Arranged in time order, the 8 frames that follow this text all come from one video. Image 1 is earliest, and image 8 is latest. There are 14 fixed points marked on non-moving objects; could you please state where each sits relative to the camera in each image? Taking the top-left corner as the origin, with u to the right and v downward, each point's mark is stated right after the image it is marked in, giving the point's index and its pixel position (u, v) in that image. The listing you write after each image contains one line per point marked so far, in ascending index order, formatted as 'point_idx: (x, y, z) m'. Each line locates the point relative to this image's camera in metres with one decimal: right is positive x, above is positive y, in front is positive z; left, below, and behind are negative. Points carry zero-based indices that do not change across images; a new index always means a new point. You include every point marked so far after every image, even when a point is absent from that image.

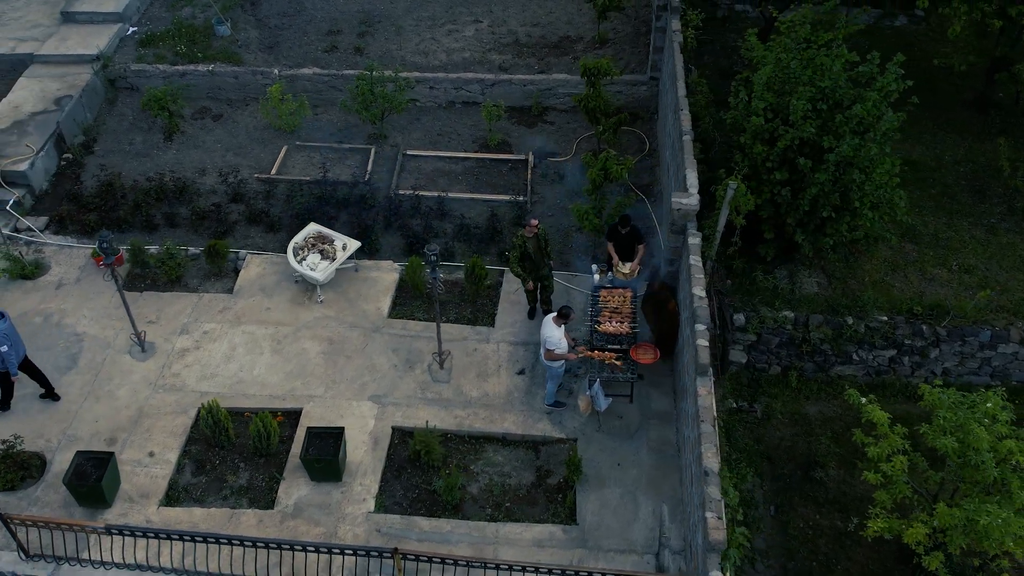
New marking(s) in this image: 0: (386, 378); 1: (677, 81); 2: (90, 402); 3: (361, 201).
0: (-1.1, -0.8, +8.5) m
1: (+1.6, +2.0, +9.6) m
2: (-3.6, -1.0, +8.3) m
3: (-1.6, +0.9, +10.2) m
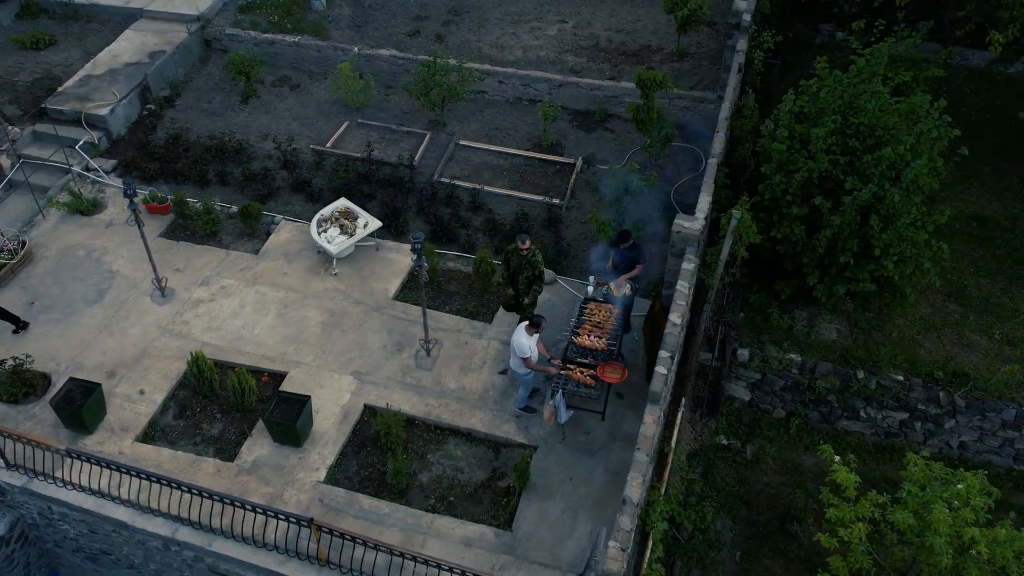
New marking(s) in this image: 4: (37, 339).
0: (-1.2, -0.6, +8.7) m
1: (+2.0, +1.8, +9.3) m
2: (-3.7, -0.4, +8.9) m
3: (-1.2, +1.1, +10.4) m
4: (-4.3, -0.5, +8.8) m
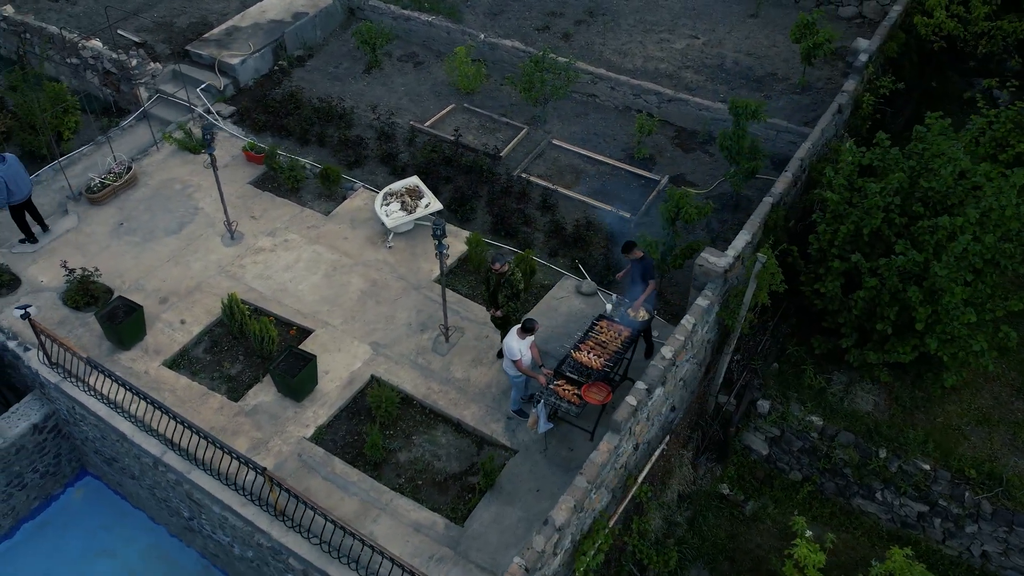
0: (-1.0, -0.4, +8.9) m
1: (+2.6, +1.3, +8.8) m
2: (-3.4, +0.2, +9.6) m
3: (-0.3, +1.2, +10.5) m
4: (-3.9, +0.3, +9.7) m
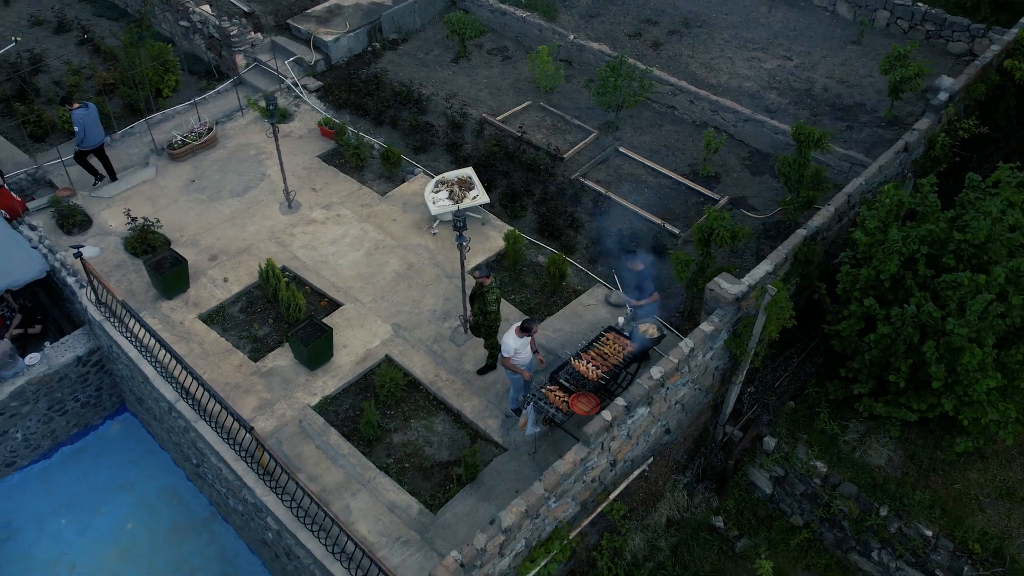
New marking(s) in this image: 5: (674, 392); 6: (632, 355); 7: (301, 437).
0: (-0.9, -0.3, +9.0) m
1: (+3.0, +1.0, +8.4) m
2: (-2.9, +0.7, +10.1) m
3: (+0.3, +1.2, +10.6) m
4: (-3.5, +0.8, +10.2) m
5: (+1.2, -0.8, +7.3) m
6: (+1.0, -0.5, +7.8) m
7: (-1.7, -1.2, +8.1) m
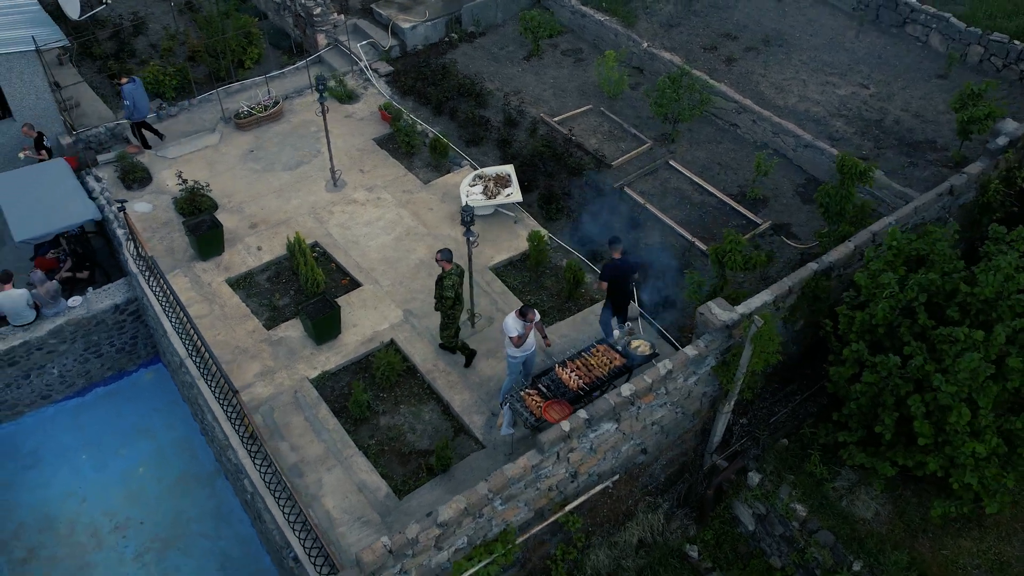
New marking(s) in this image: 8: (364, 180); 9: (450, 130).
0: (-0.7, -0.2, +9.2) m
1: (+3.1, +0.6, +8.0) m
2: (-2.5, +1.0, +10.5) m
3: (+0.8, +1.2, +10.5) m
4: (-3.1, +1.2, +10.7) m
5: (+1.0, -0.9, +7.2) m
6: (+0.9, -0.6, +7.7) m
7: (-1.9, -1.0, +8.3) m
8: (-1.6, +1.2, +10.6) m
9: (-0.7, +1.8, +11.2) m
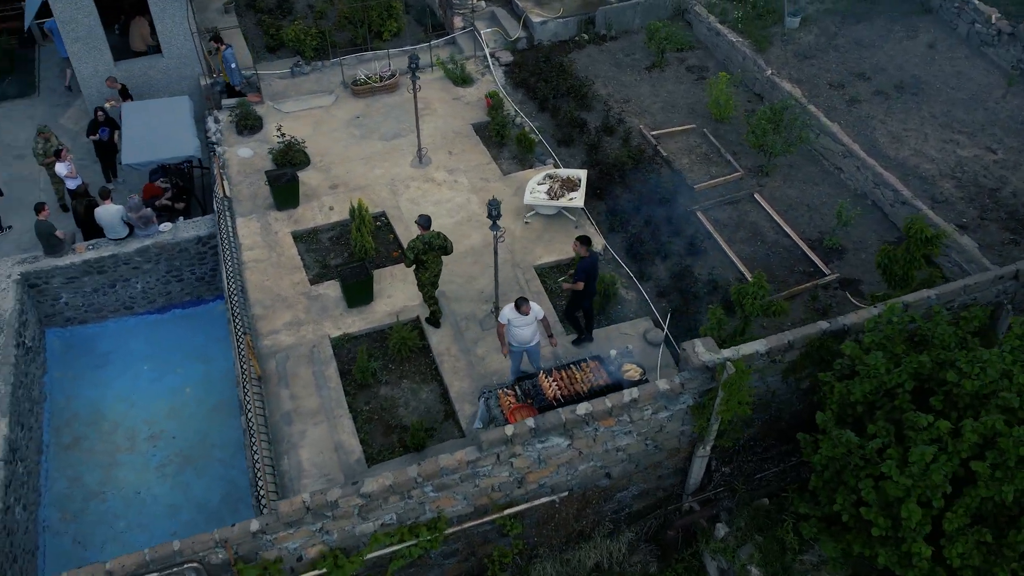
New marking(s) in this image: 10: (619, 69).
0: (-0.4, 0.0, +9.3) m
1: (+3.1, 0.0, +7.4) m
2: (-1.7, +1.4, +11.0) m
3: (+1.5, +1.0, +10.3) m
4: (-2.1, +1.7, +11.2) m
5: (+0.7, -1.1, +7.1) m
6: (+0.7, -0.8, +7.6) m
7: (-1.8, -0.6, +8.7) m
8: (-0.7, +1.4, +10.9) m
9: (+0.4, +1.8, +11.3) m
10: (+1.3, +2.7, +12.2) m
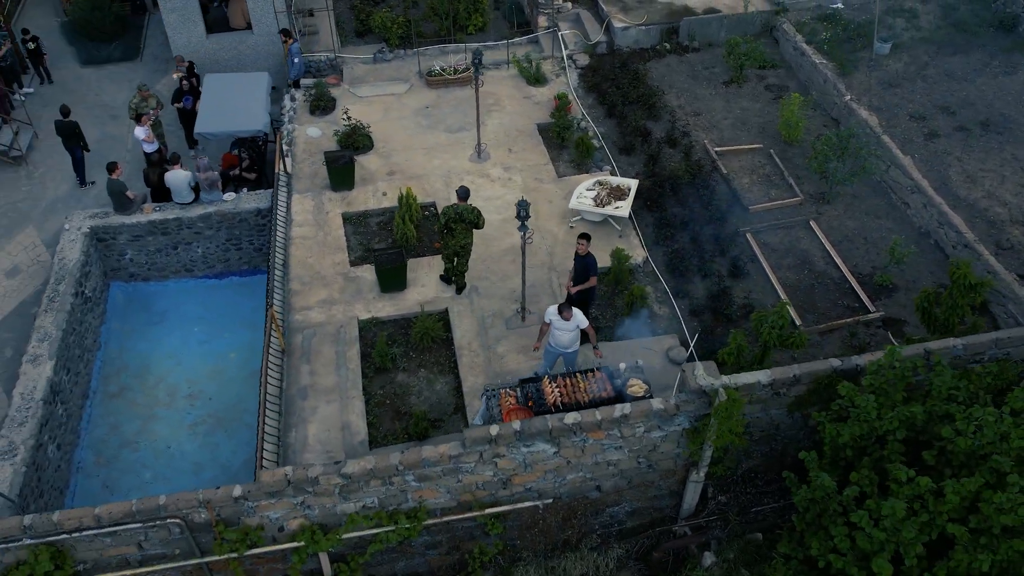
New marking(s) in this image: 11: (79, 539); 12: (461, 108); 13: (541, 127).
0: (-0.1, 0.0, +9.4) m
1: (+3.2, -0.3, +7.1) m
2: (-1.0, +1.6, +11.1) m
3: (+2.0, +0.8, +10.1) m
4: (-1.4, +1.9, +11.5) m
5: (+0.6, -1.1, +7.0) m
6: (+0.7, -0.9, +7.5) m
7: (-1.6, -0.5, +8.9) m
8: (-0.1, +1.4, +11.0) m
9: (+1.1, +1.8, +11.2) m
10: (+2.2, +2.5, +12.0) m
11: (-2.9, -1.7, +6.6) m
12: (-0.6, +2.2, +11.8) m
13: (+0.3, +1.9, +11.4) m
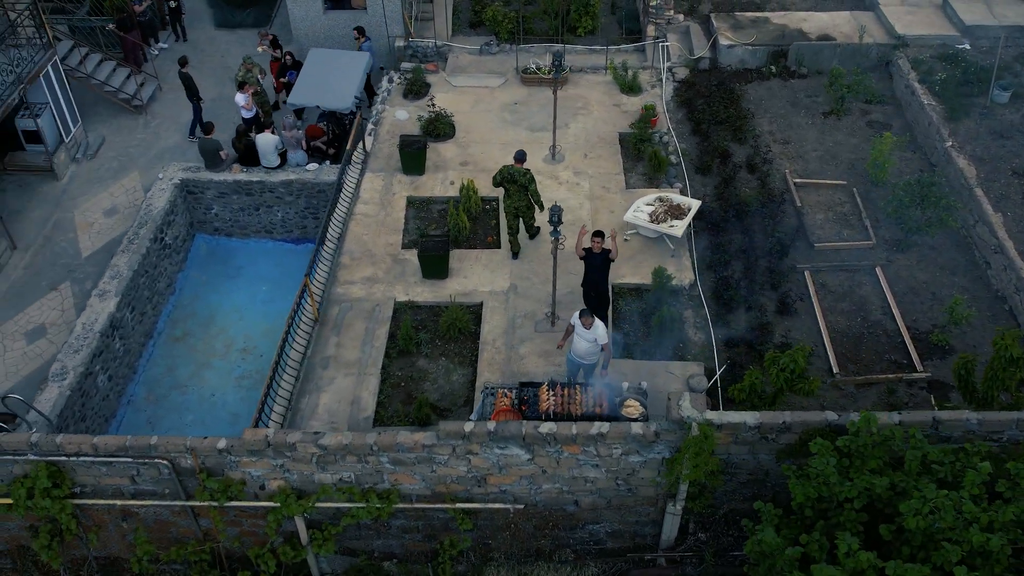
0: (+0.2, 0.0, +9.4) m
1: (+3.1, -0.8, +6.6) m
2: (-0.1, +1.6, +11.2) m
3: (+2.6, +0.4, +9.8) m
4: (-0.4, +2.0, +11.6) m
5: (+0.4, -1.2, +7.0) m
6: (+0.7, -1.0, +7.4) m
7: (-1.4, -0.3, +9.2) m
8: (+0.7, +1.4, +10.9) m
9: (+2.0, +1.5, +11.0) m
10: (+3.3, +2.1, +11.6) m
11: (-3.2, -1.3, +7.1) m
12: (+0.4, +2.2, +11.8) m
13: (+1.3, +1.8, +11.3) m
